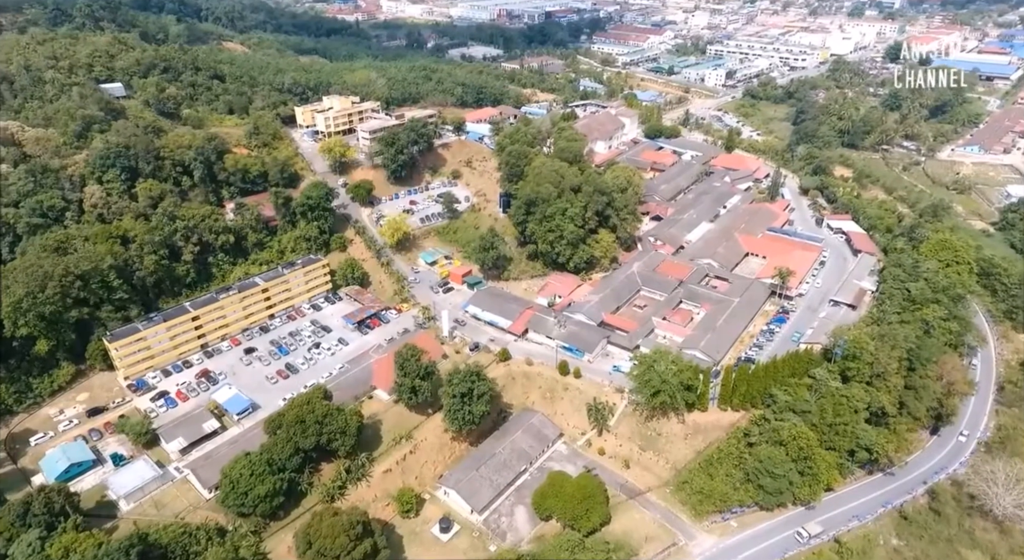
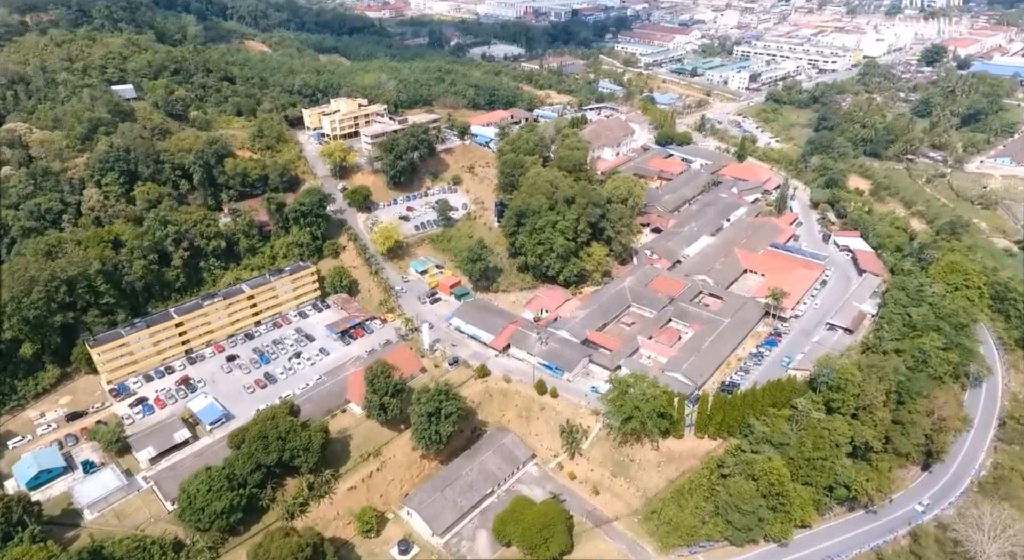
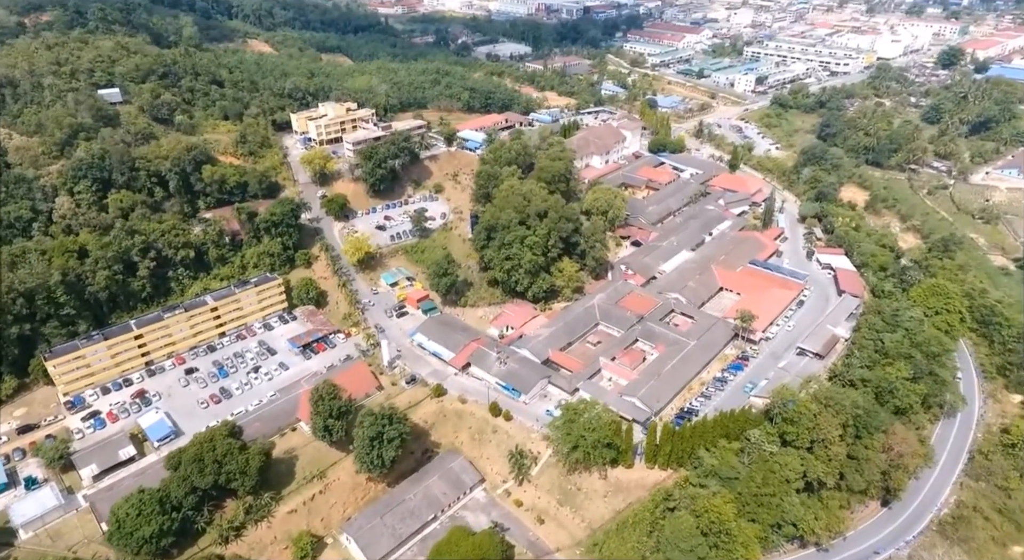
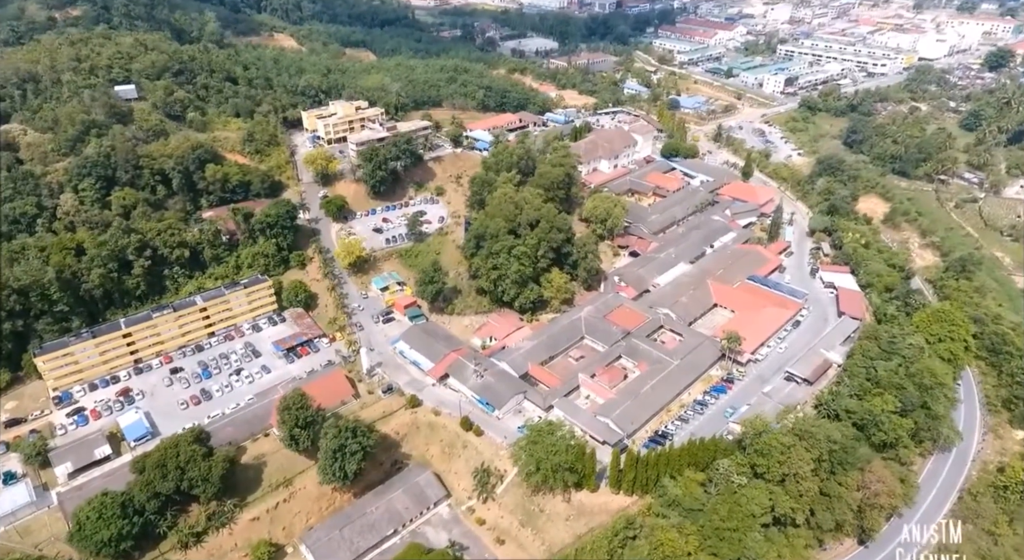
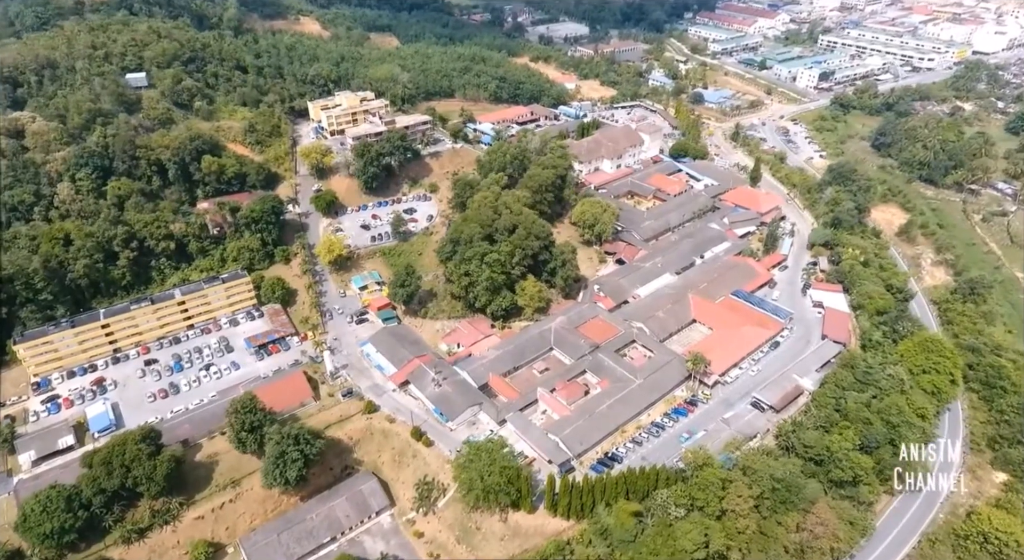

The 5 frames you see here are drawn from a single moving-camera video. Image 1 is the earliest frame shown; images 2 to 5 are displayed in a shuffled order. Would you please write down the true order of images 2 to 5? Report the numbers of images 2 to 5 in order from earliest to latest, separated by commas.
2, 3, 4, 5
